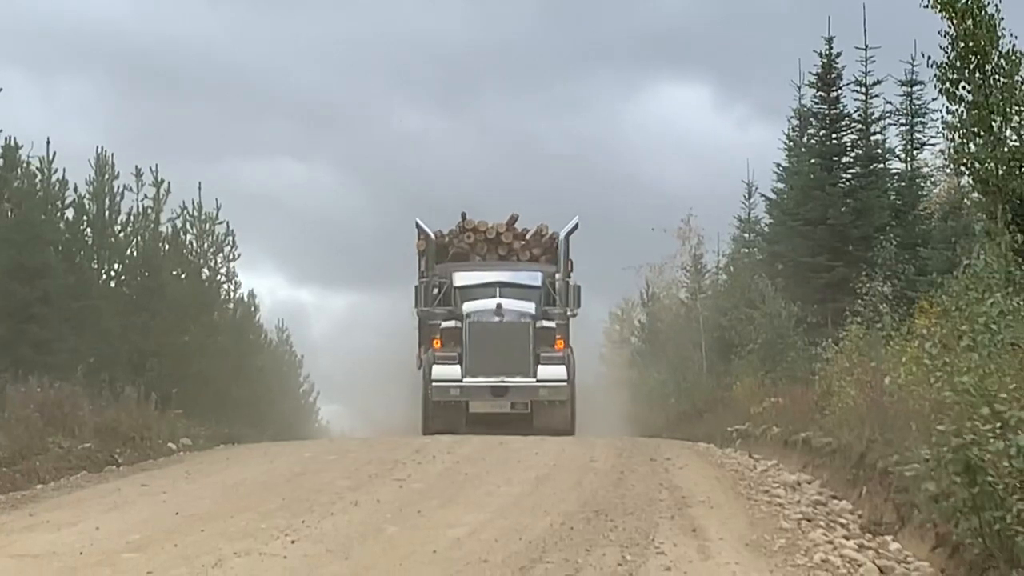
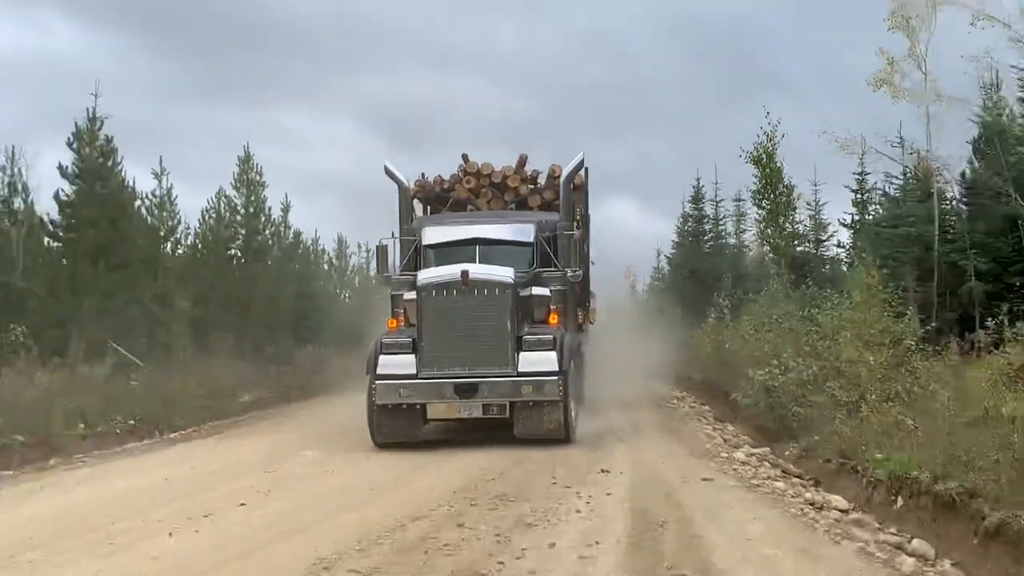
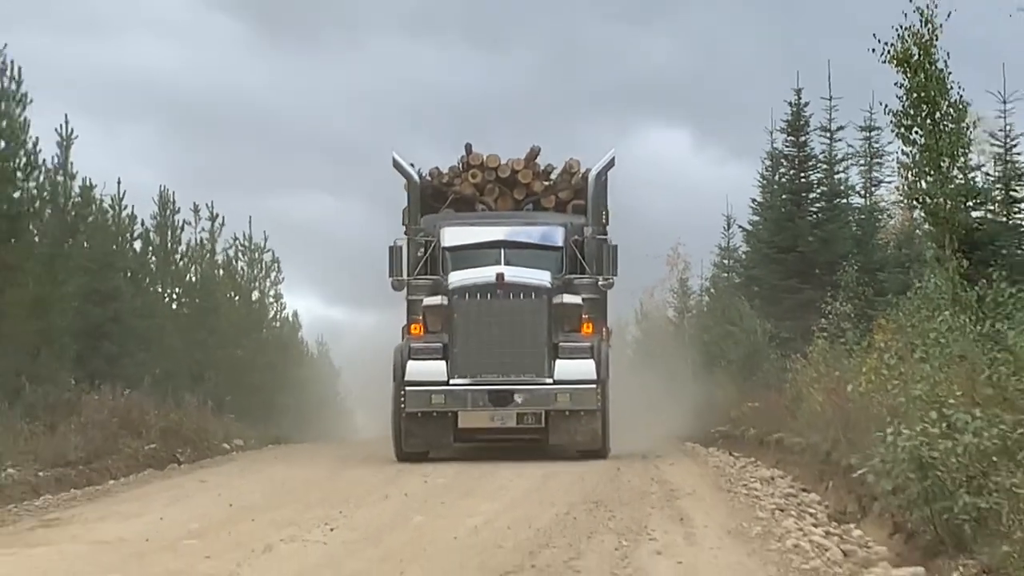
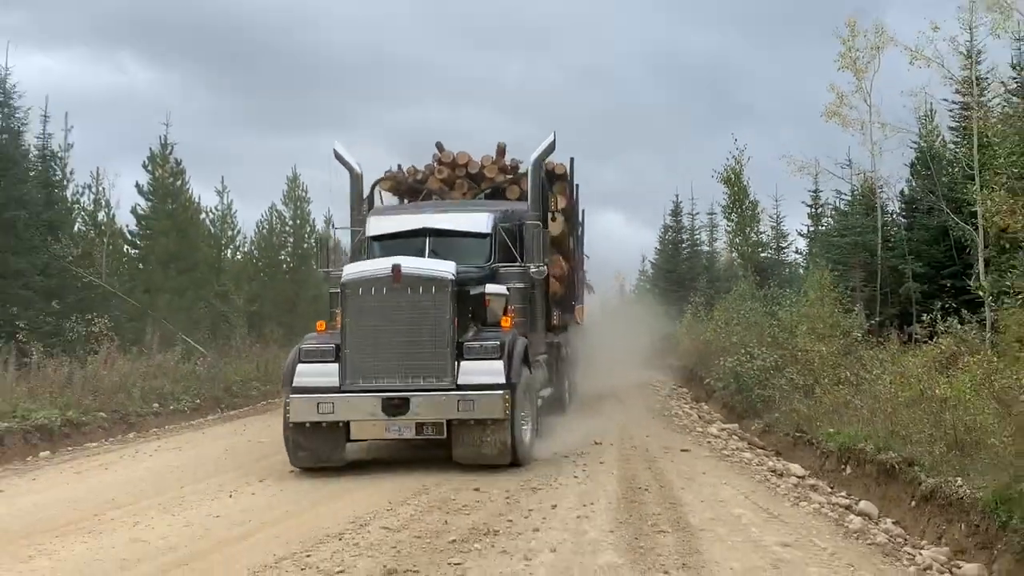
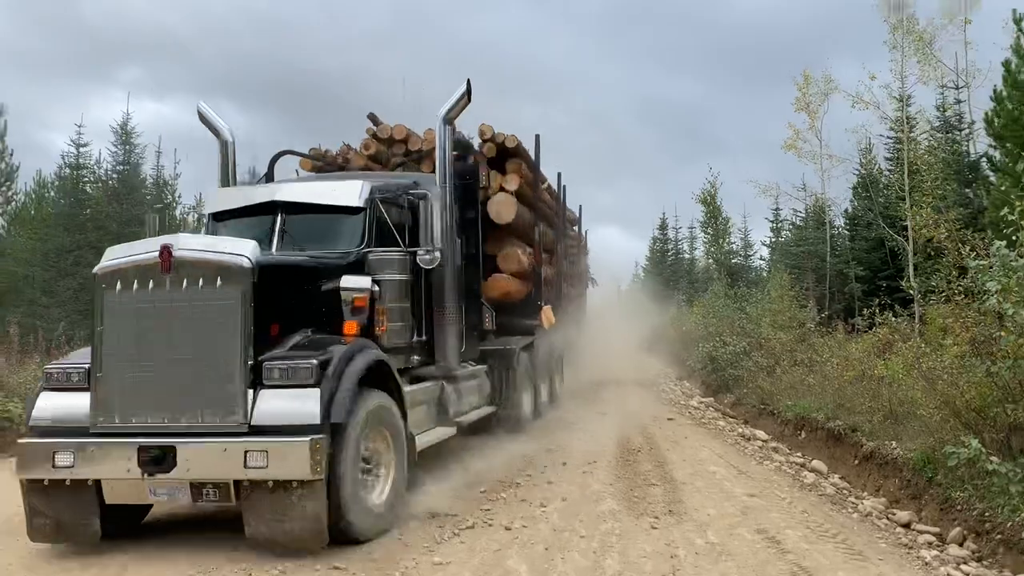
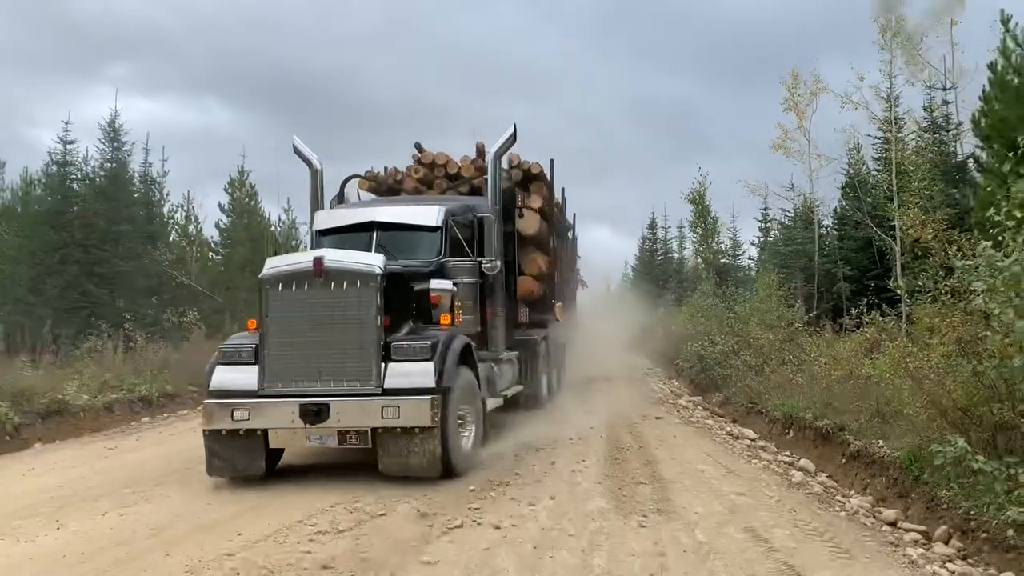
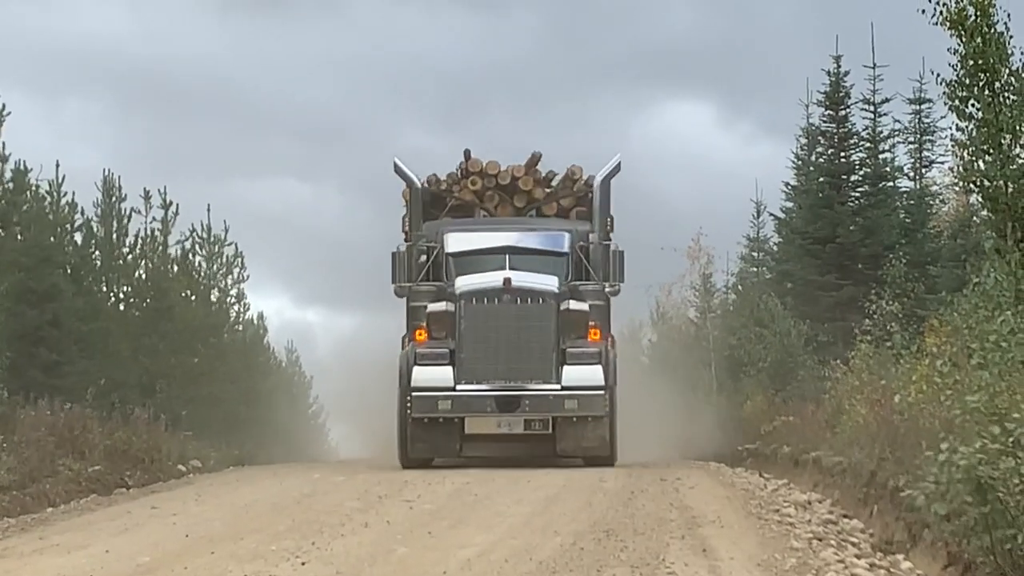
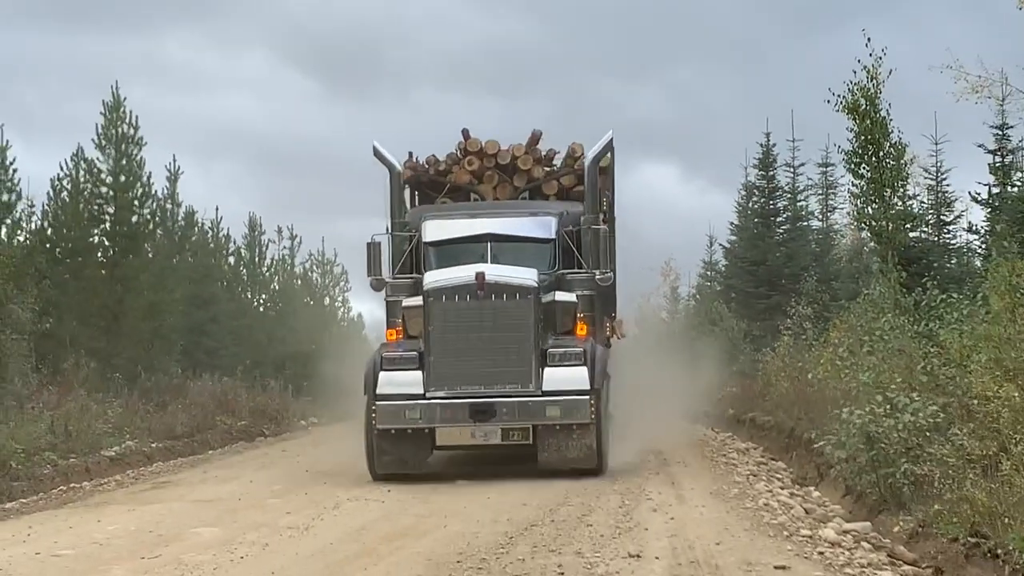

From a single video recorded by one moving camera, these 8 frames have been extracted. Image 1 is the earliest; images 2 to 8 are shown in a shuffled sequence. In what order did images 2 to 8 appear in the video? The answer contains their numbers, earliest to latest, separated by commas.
7, 3, 8, 2, 4, 6, 5
